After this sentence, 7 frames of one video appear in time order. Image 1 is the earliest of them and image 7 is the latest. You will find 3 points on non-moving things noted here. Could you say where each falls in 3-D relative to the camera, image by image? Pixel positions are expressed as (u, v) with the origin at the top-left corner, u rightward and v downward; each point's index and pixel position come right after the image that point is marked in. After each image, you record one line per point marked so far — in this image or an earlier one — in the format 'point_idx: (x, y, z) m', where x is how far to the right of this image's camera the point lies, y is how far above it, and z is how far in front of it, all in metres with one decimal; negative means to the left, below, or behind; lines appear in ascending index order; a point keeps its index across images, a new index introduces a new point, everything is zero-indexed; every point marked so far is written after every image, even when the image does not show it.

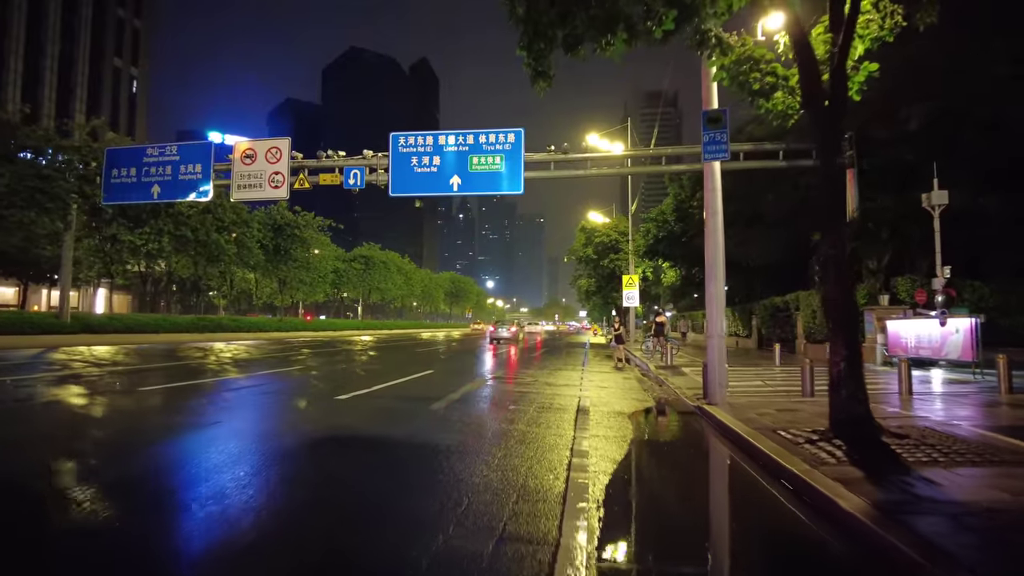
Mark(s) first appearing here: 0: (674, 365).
0: (+4.5, -2.2, +18.7) m
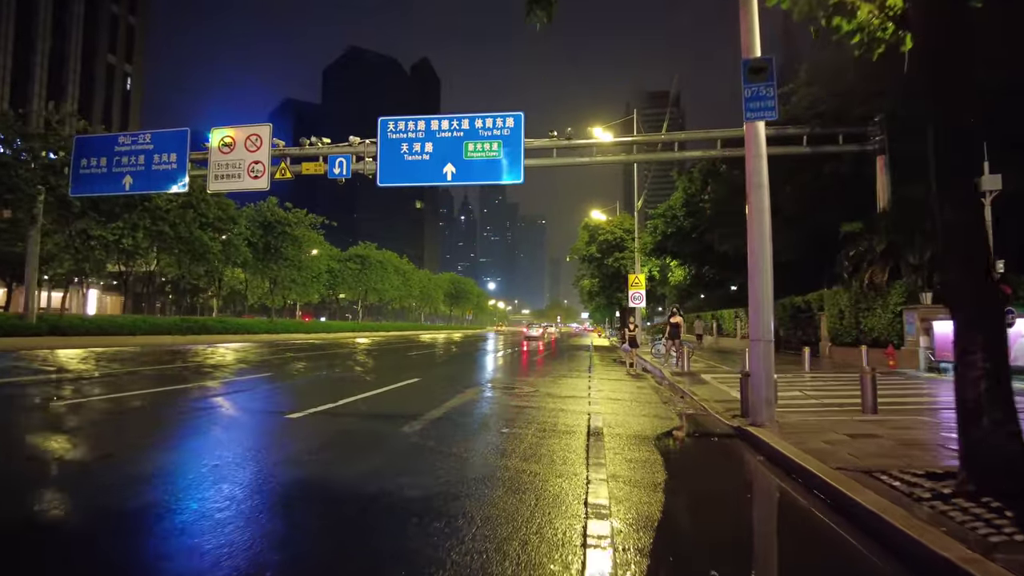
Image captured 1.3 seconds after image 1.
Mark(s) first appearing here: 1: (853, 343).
0: (+4.5, -2.1, +16.8) m
1: (+9.9, -1.6, +19.7) m
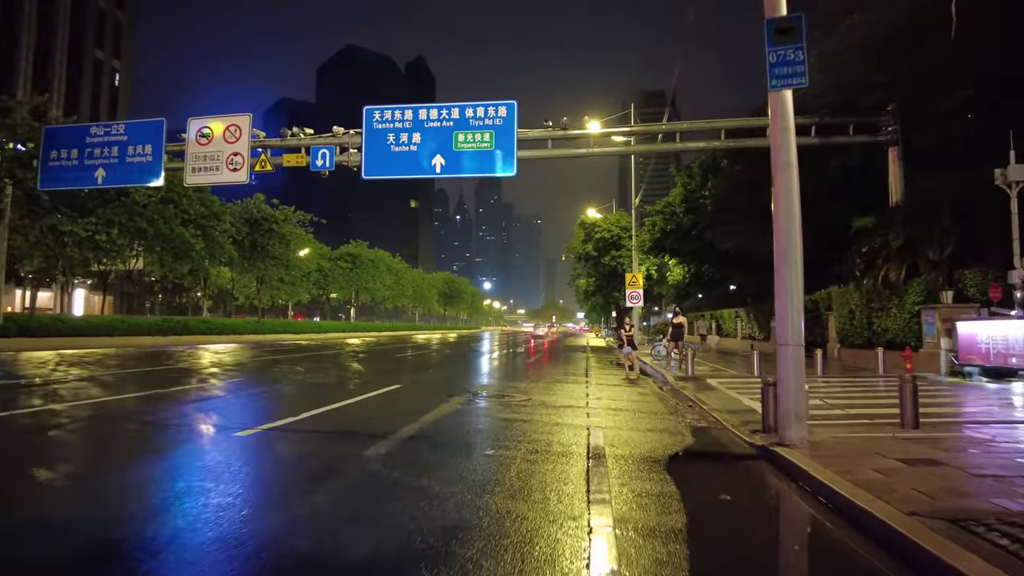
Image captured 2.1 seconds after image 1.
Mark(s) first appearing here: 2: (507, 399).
0: (+4.3, -2.0, +15.7) m
1: (+9.7, -1.5, +18.6) m
2: (-0.1, -1.9, +11.4) m
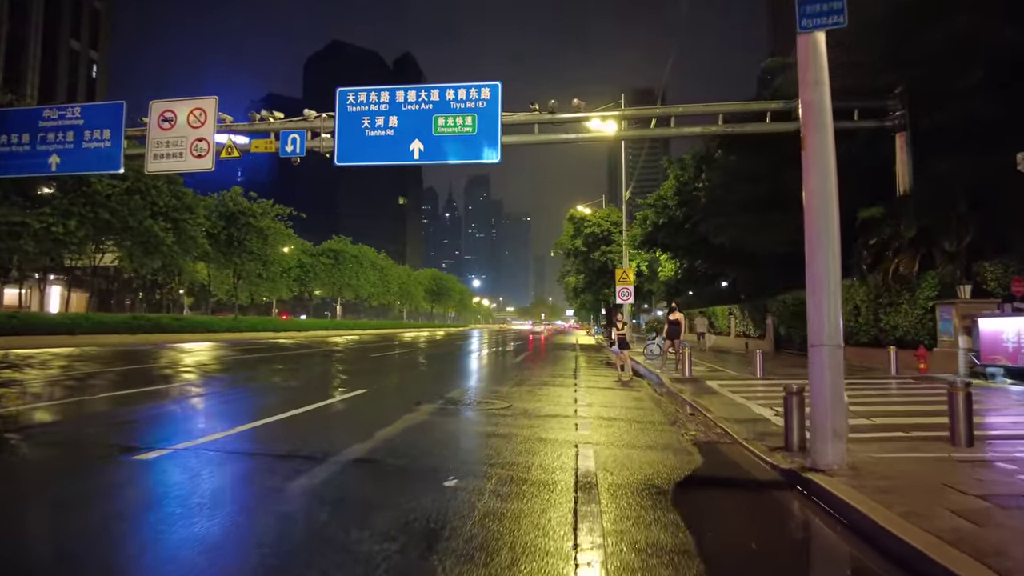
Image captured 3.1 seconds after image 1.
0: (+3.9, -1.9, +14.4) m
1: (+9.3, -1.4, +17.5) m
2: (-0.4, -1.7, +10.1) m
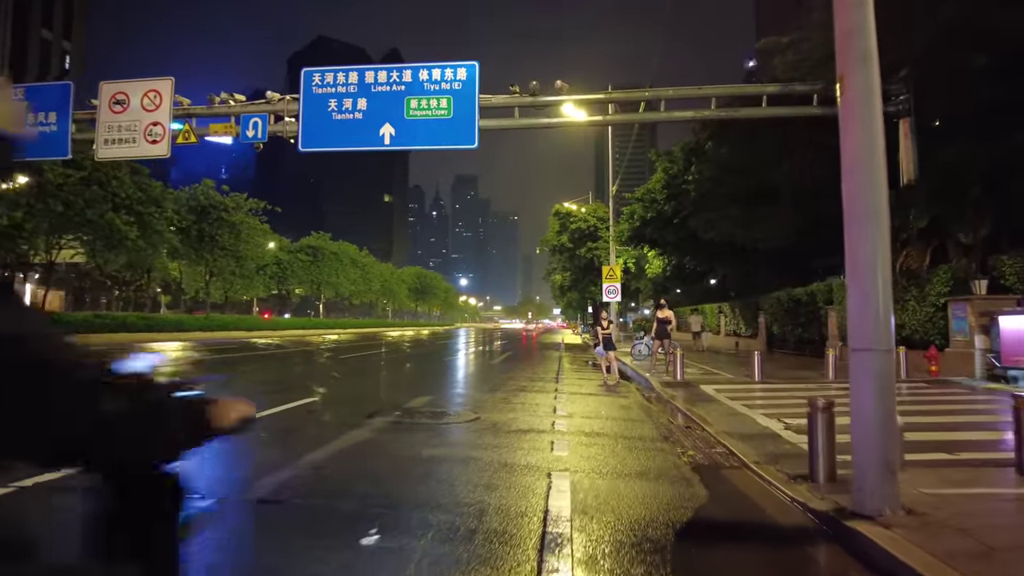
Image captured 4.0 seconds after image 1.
0: (+3.4, -1.8, +13.2) m
1: (+8.7, -1.3, +16.3) m
2: (-0.8, -1.7, +8.7) m
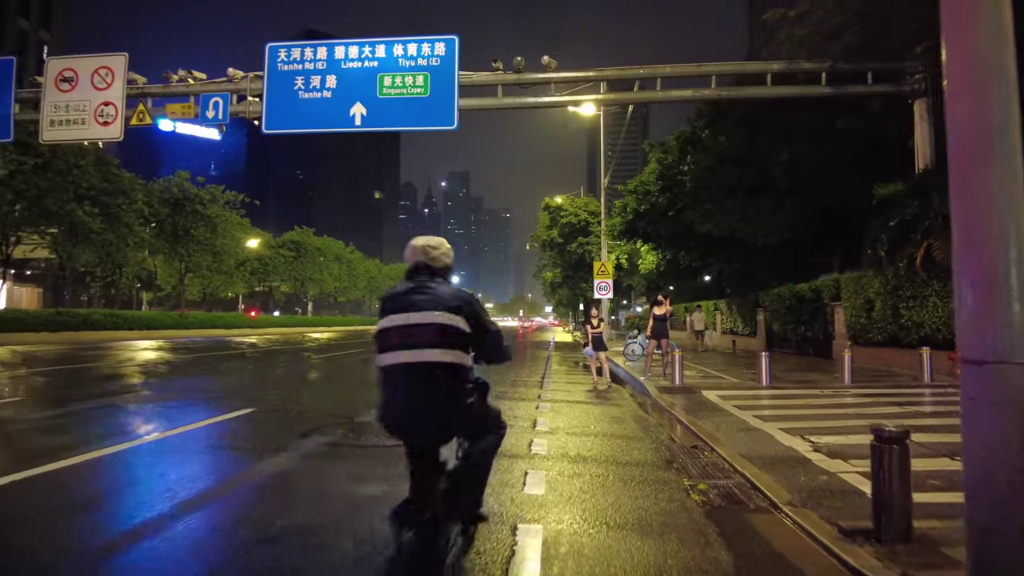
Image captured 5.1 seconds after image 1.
0: (+3.0, -1.7, +11.8) m
1: (+8.3, -1.2, +15.0) m
2: (-1.1, -1.6, +7.3) m
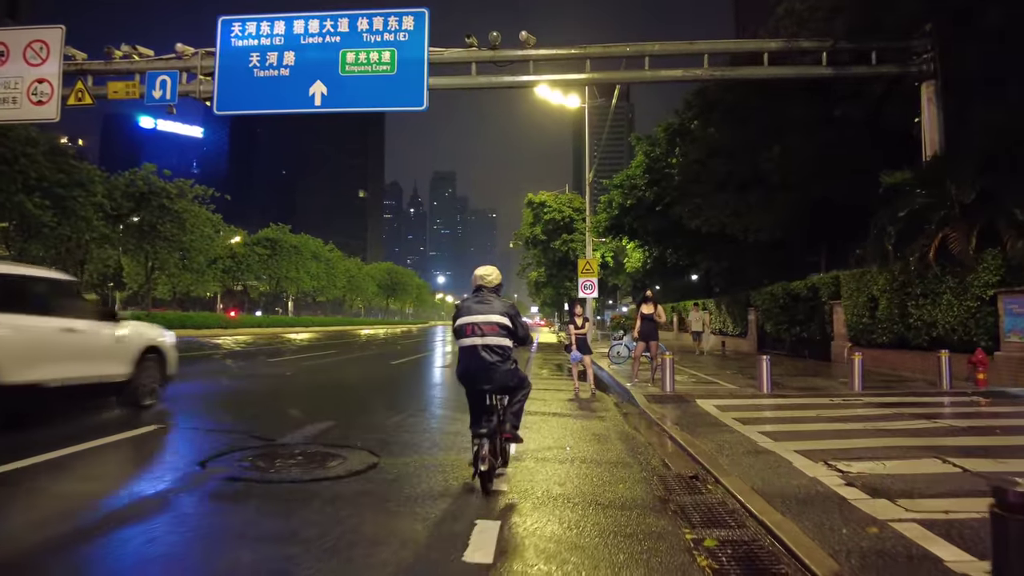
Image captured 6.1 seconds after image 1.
0: (+2.6, -1.6, +10.5) m
1: (+7.8, -1.1, +13.8) m
2: (-1.5, -1.5, +5.9) m
